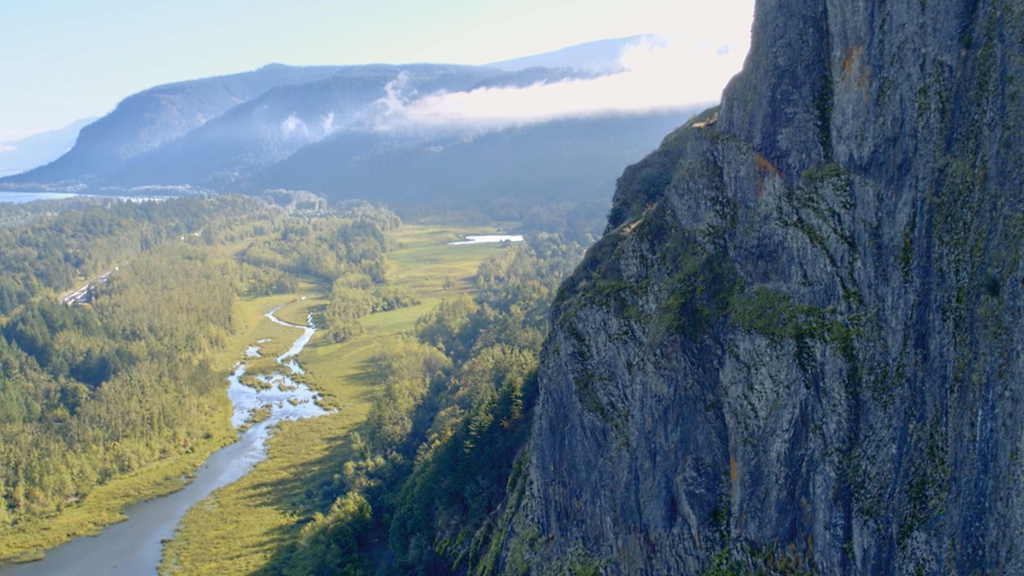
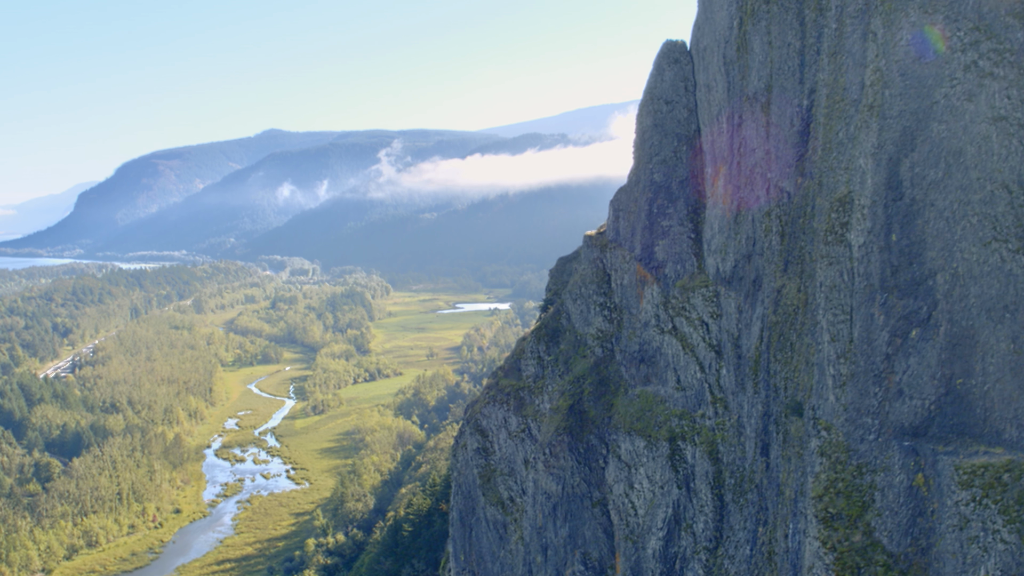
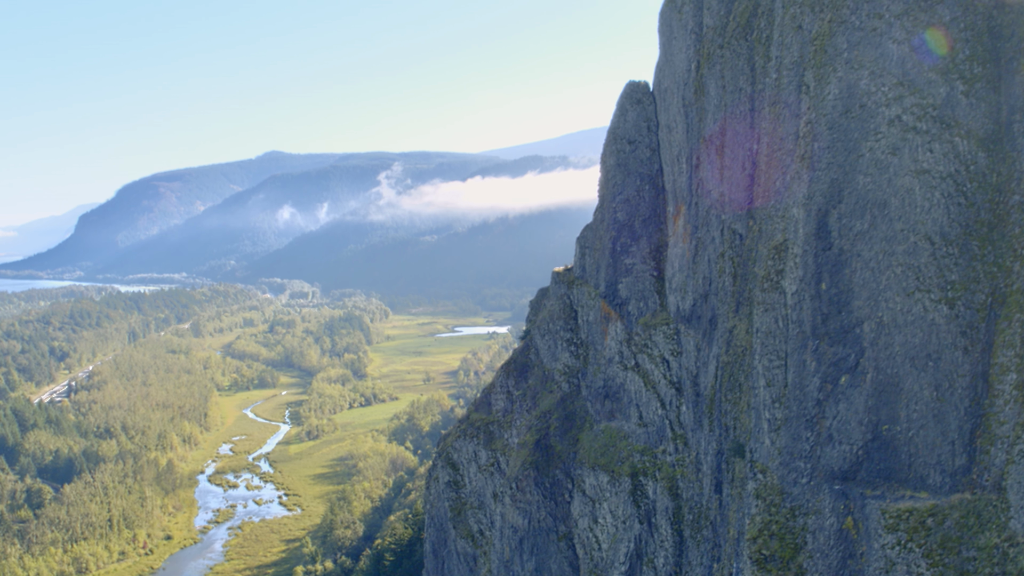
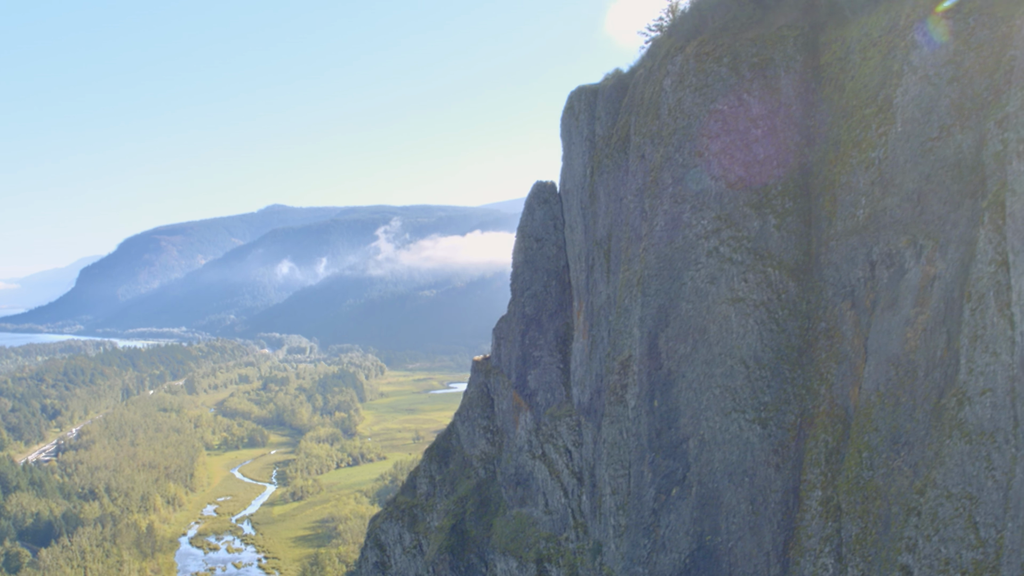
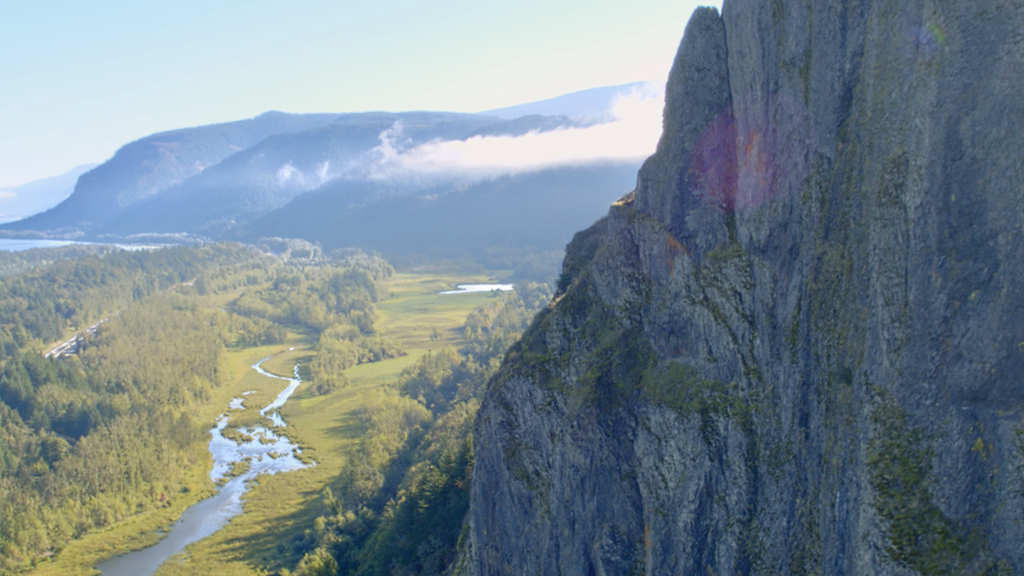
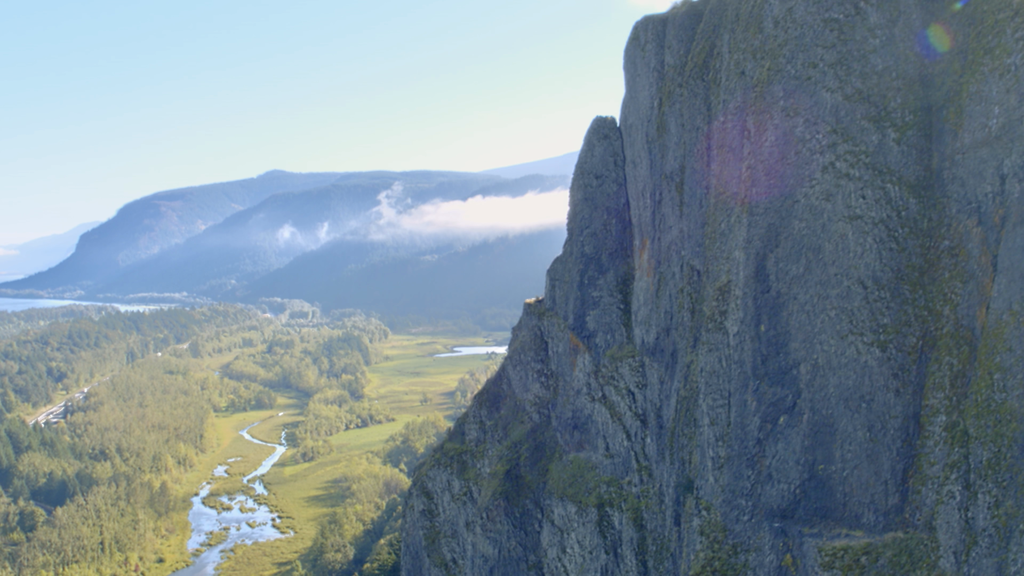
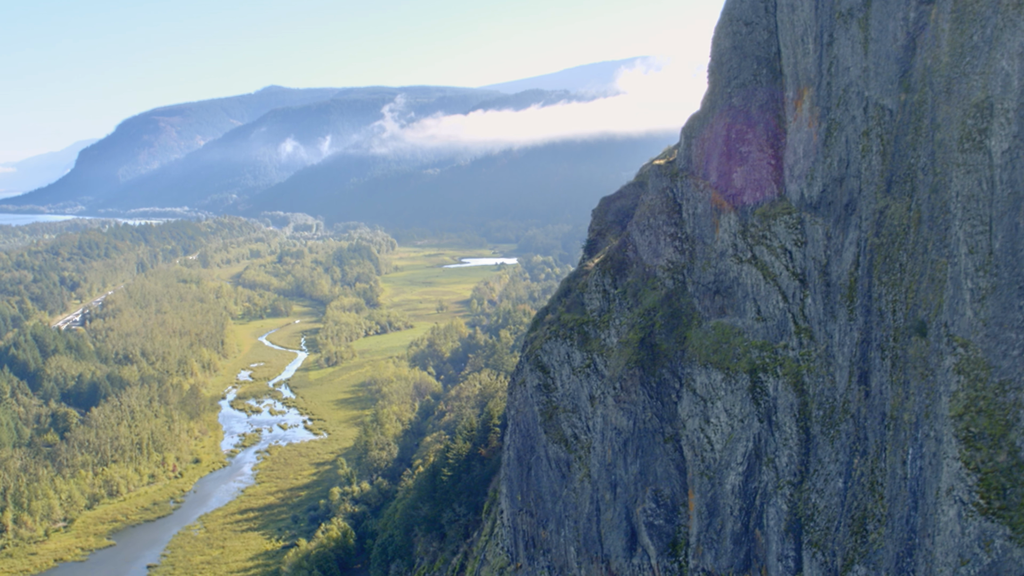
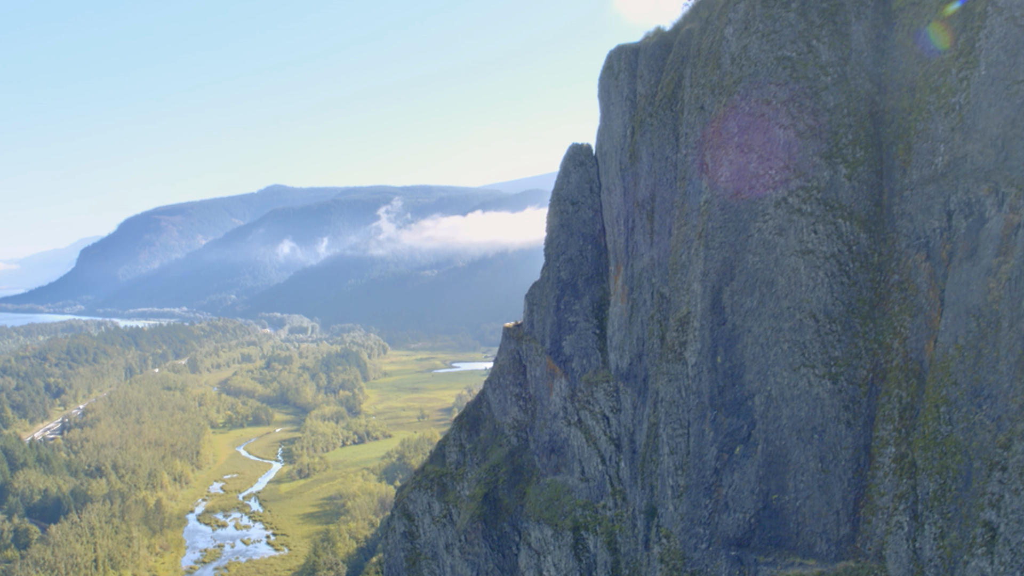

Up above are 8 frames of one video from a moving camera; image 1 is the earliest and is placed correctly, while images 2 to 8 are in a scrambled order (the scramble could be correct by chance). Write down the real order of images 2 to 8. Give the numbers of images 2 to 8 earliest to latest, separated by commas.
7, 5, 2, 3, 6, 8, 4
